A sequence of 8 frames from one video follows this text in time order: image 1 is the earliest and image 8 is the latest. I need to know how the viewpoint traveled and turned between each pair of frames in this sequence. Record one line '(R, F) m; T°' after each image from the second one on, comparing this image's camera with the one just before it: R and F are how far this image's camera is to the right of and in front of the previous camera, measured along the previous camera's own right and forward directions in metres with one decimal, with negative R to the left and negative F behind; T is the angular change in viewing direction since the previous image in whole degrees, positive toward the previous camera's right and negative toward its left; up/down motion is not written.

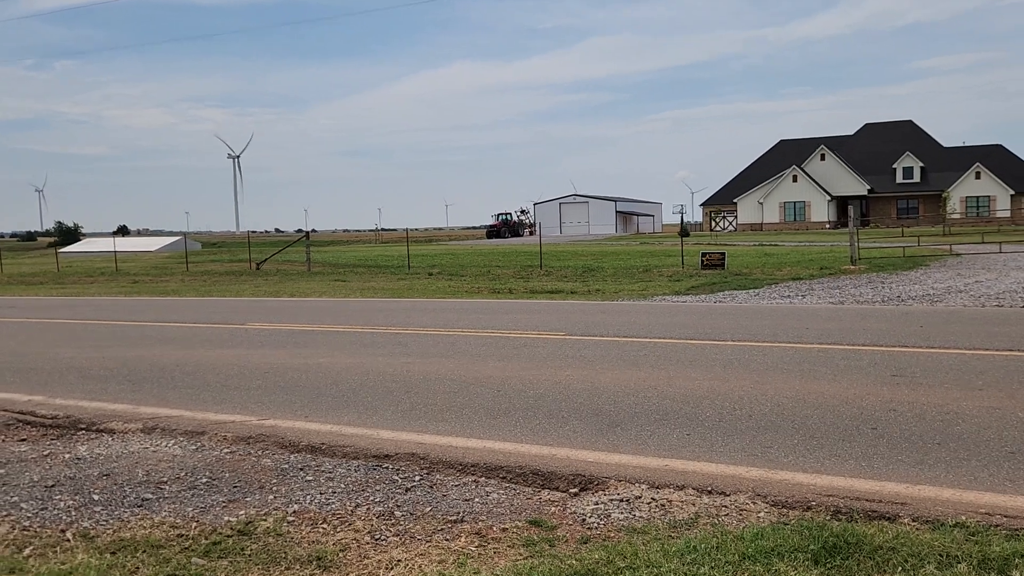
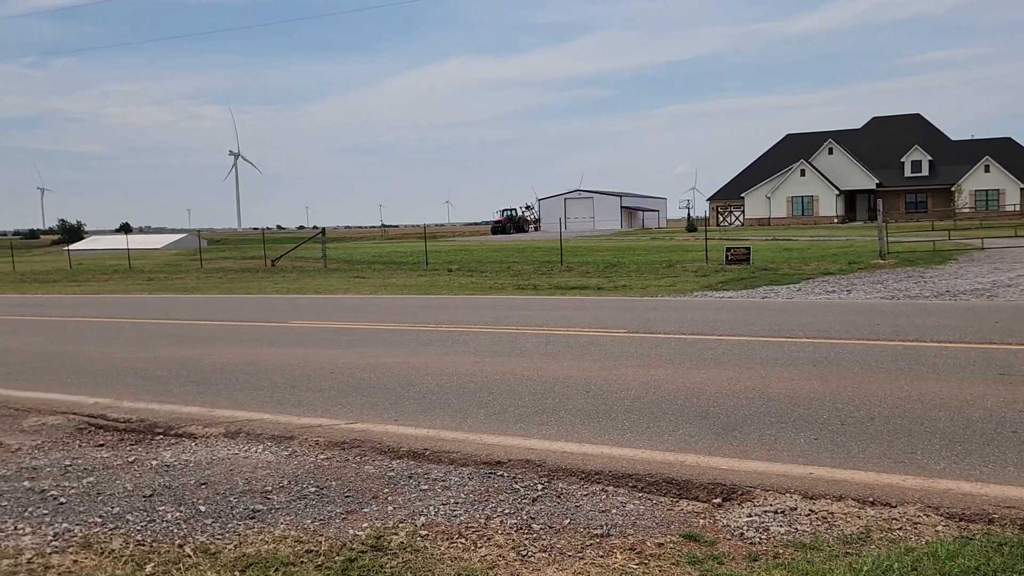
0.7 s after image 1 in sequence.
(-0.7, +0.3) m; 0°
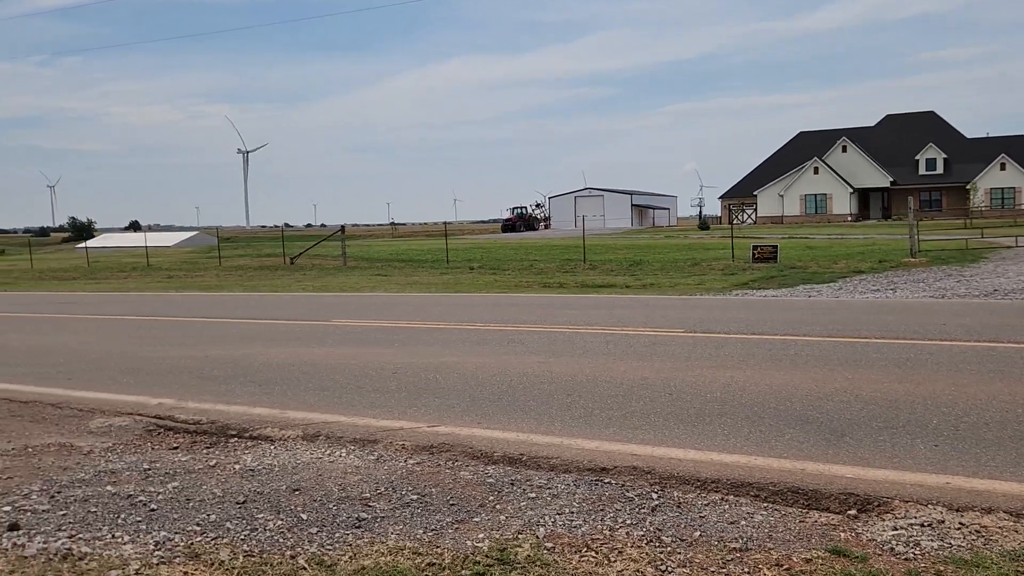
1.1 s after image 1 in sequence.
(-0.5, +0.2) m; -1°
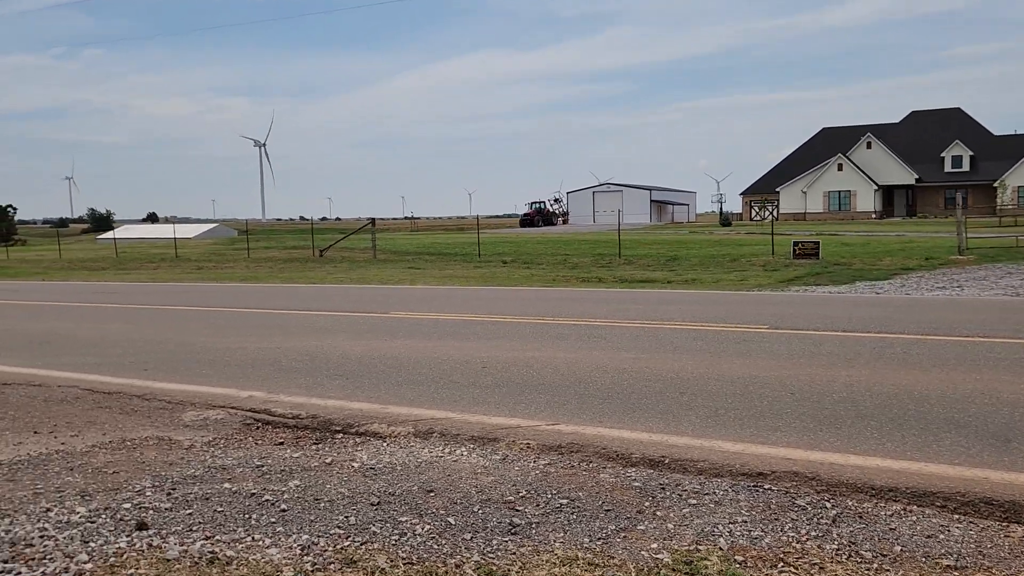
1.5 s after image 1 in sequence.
(-0.7, +0.3) m; -1°
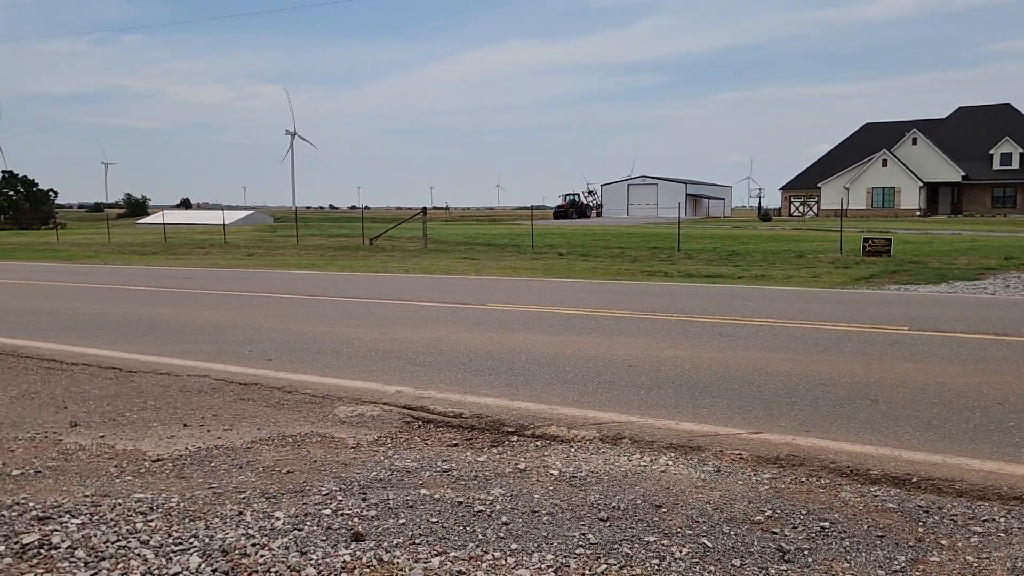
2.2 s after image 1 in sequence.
(-1.0, +0.4) m; -2°
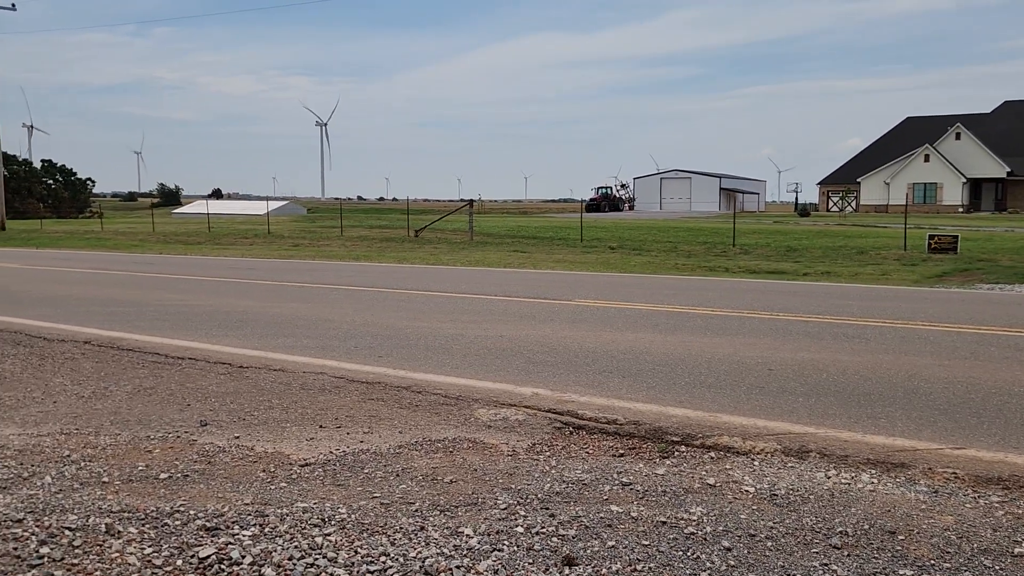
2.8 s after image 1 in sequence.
(-0.8, +0.3) m; -2°
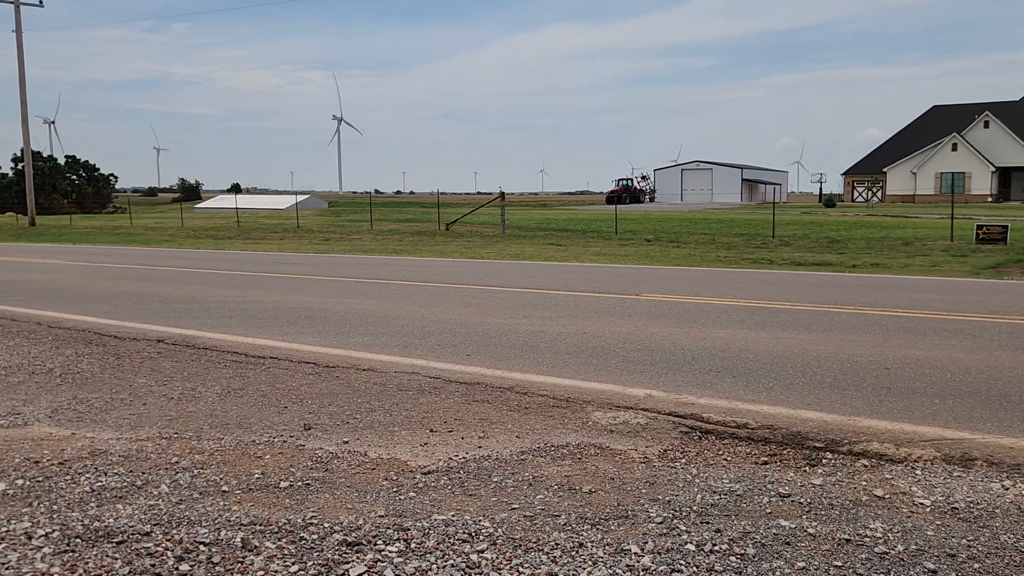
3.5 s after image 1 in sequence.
(-0.6, +0.3) m; -1°
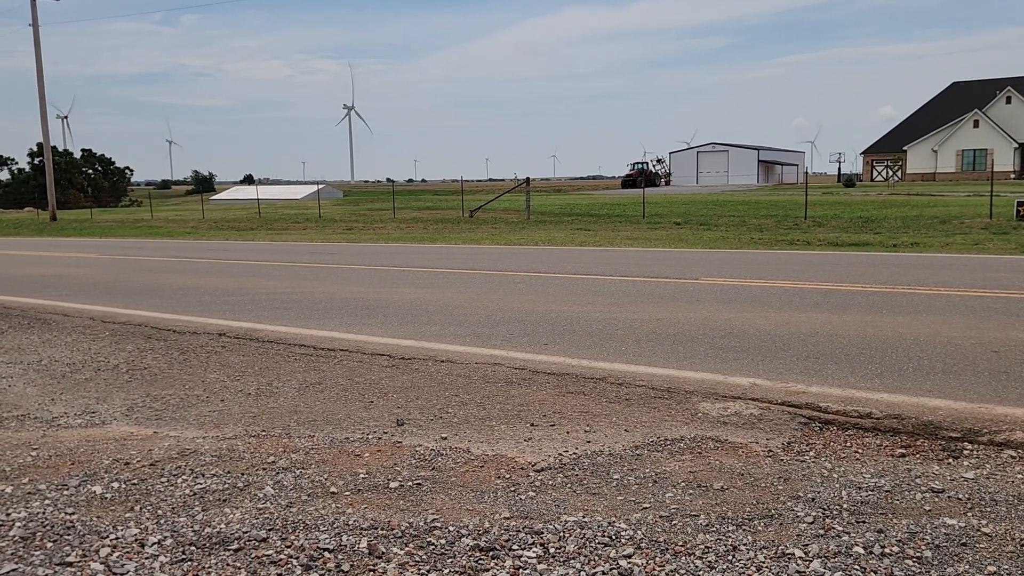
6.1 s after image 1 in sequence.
(-0.5, +0.2) m; -1°
